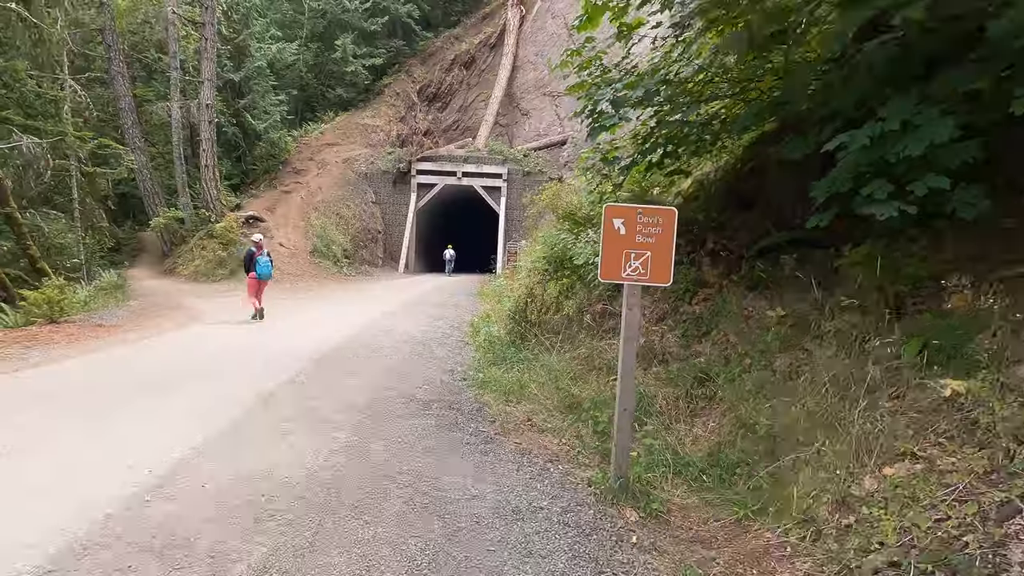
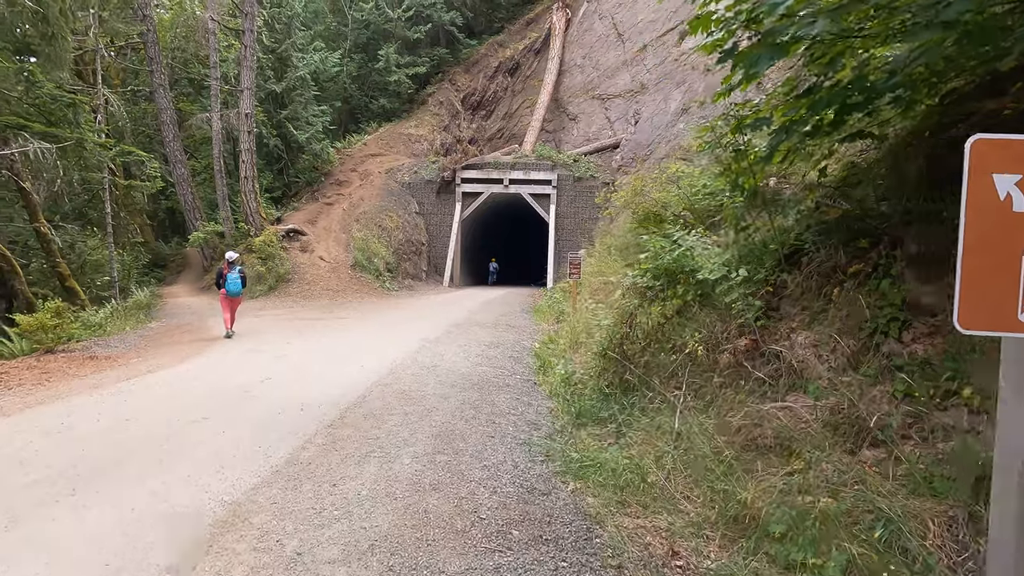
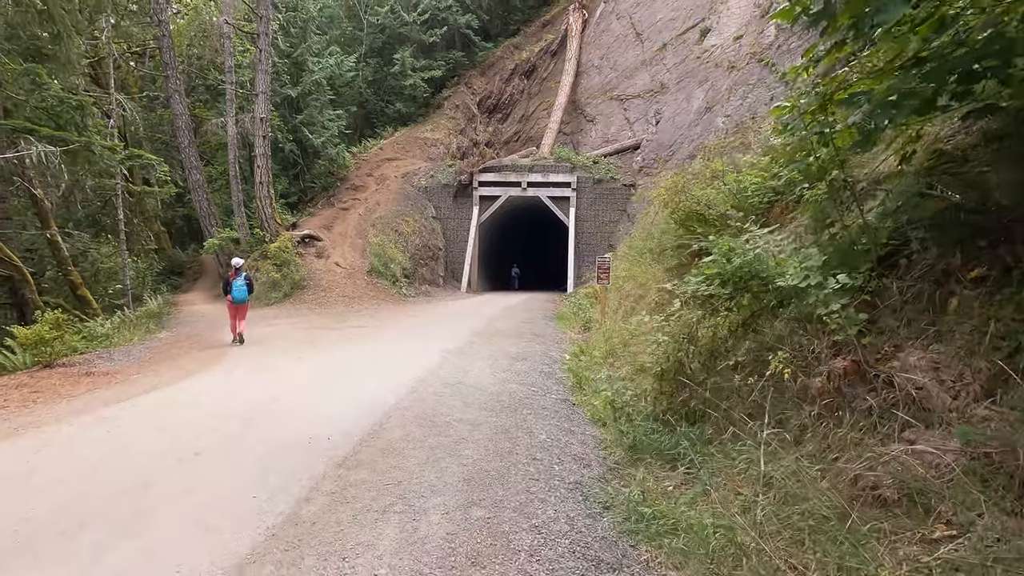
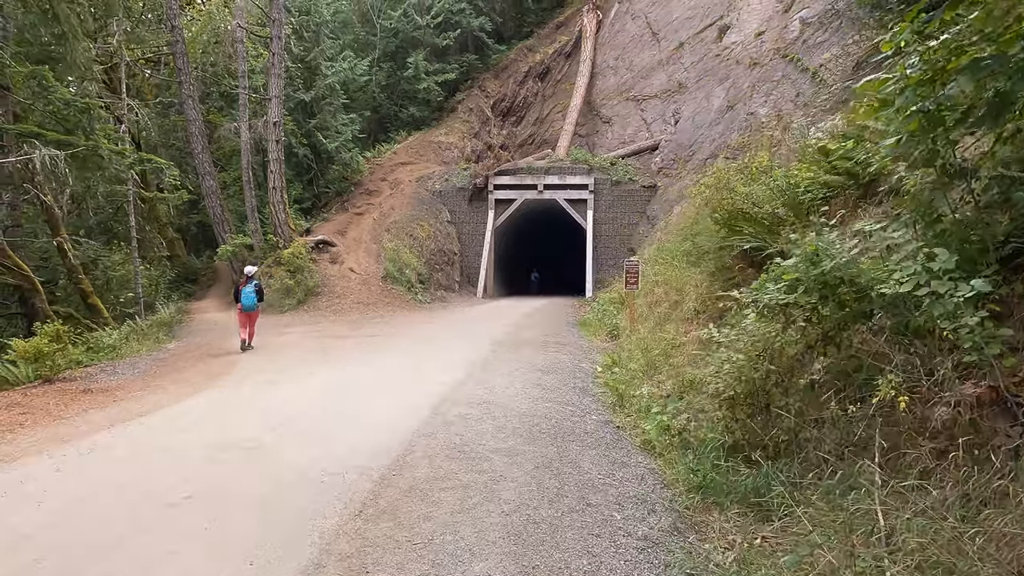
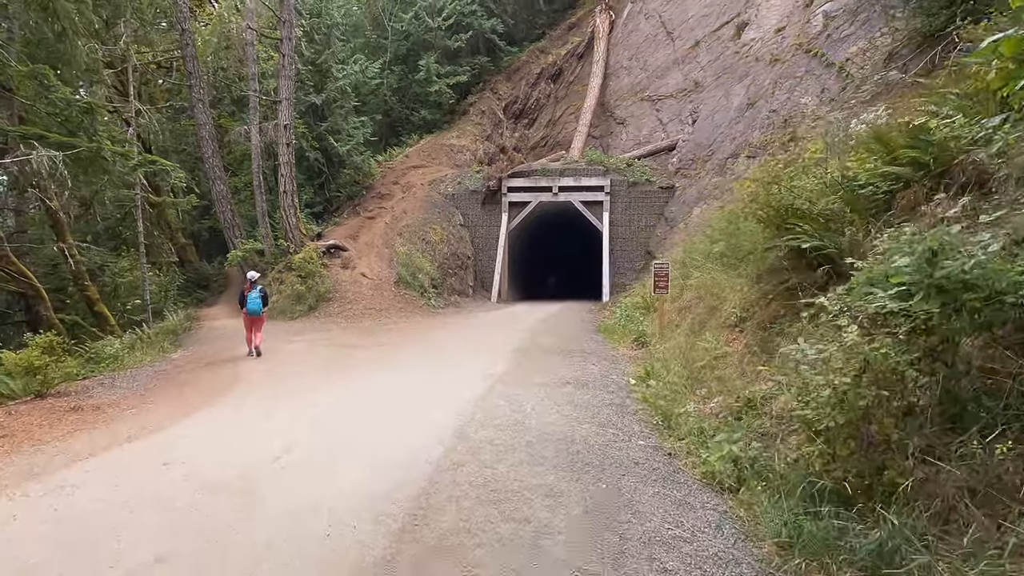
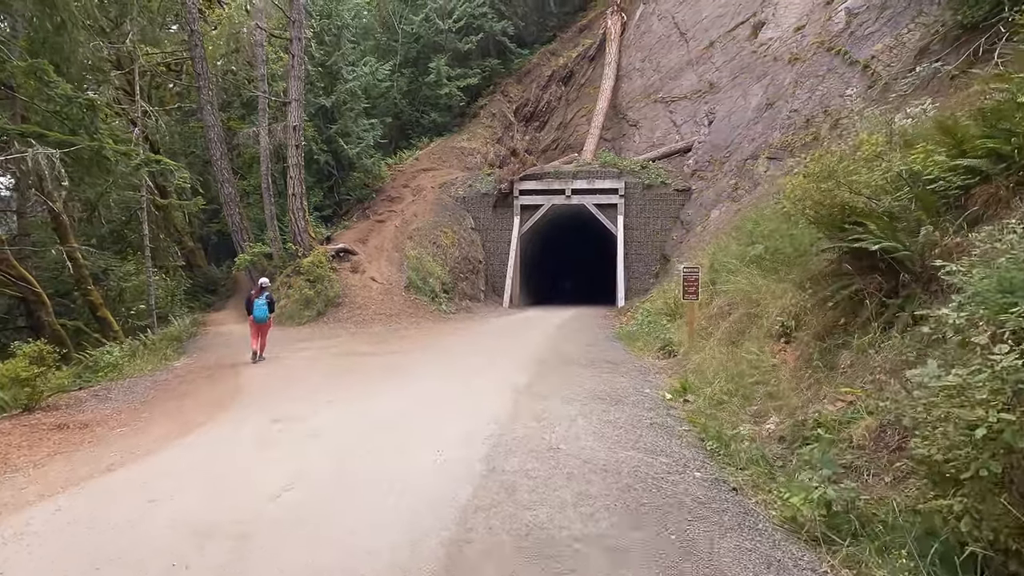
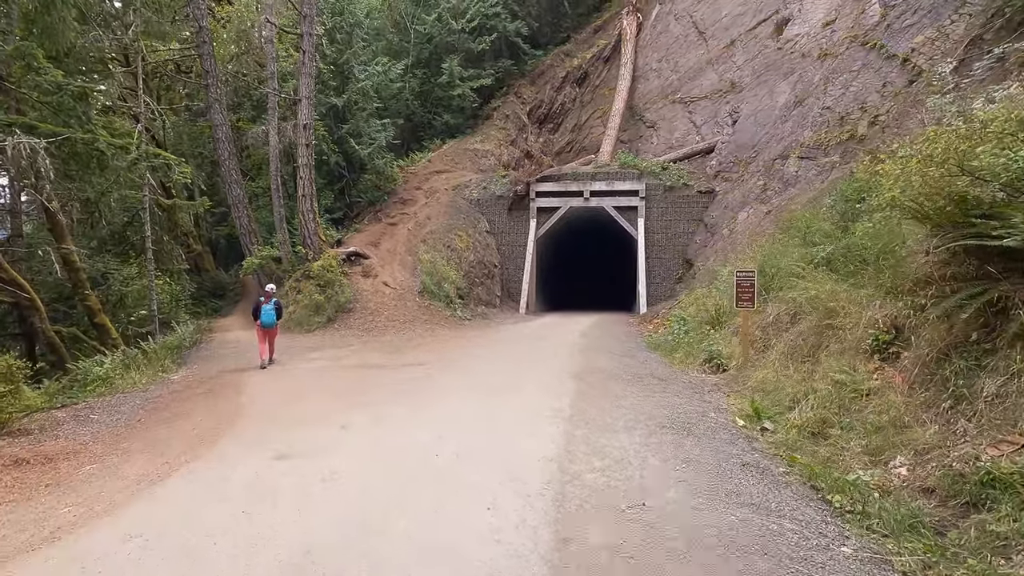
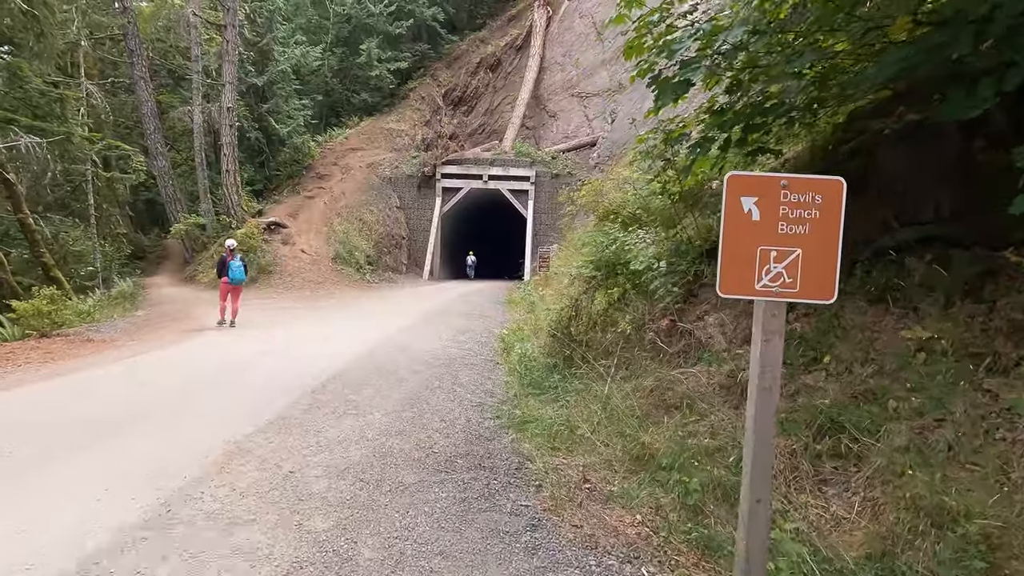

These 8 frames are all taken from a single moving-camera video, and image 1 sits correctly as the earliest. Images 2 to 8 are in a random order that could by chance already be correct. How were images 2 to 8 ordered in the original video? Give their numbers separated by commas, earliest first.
8, 2, 3, 4, 5, 6, 7
